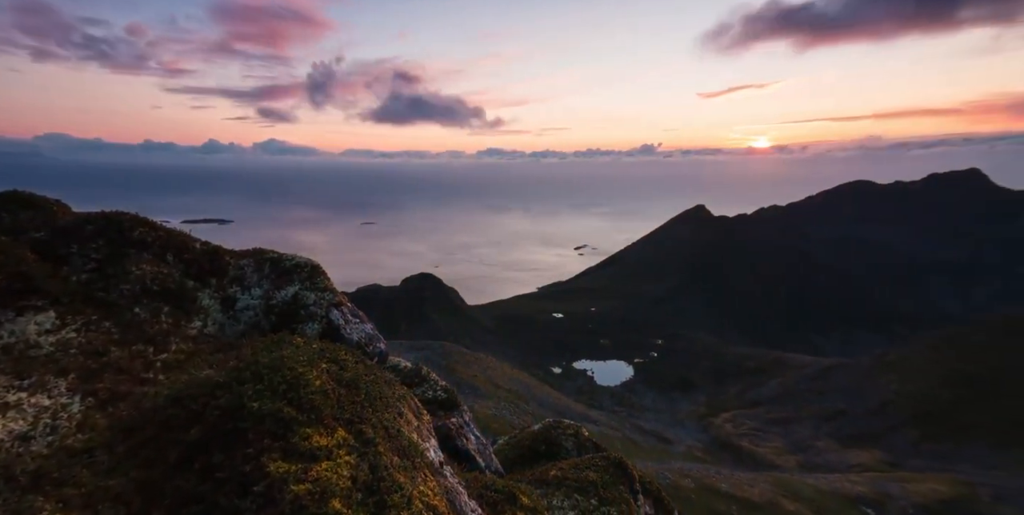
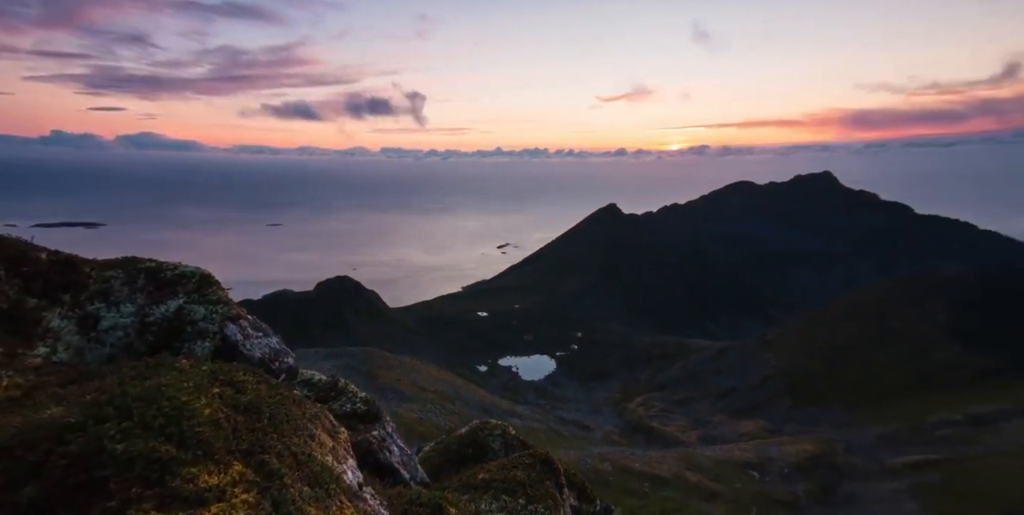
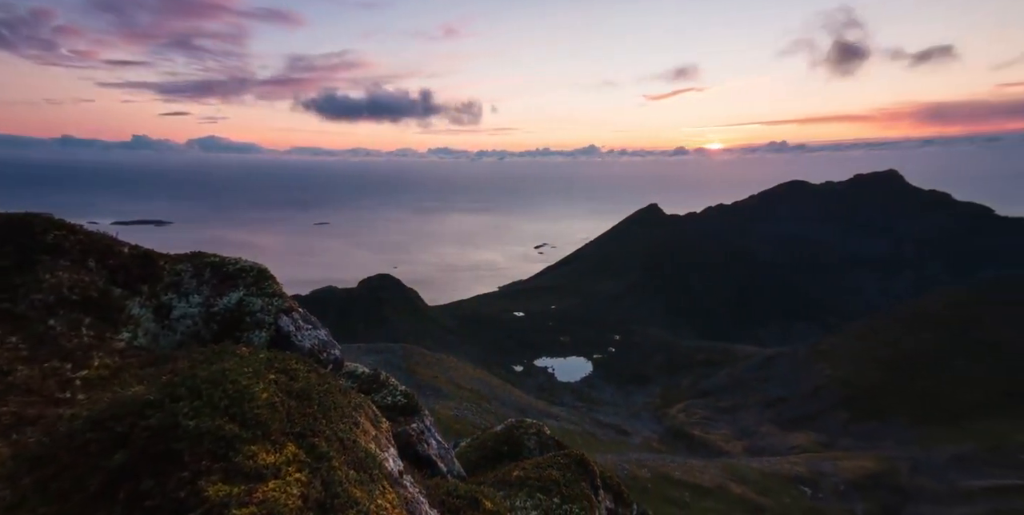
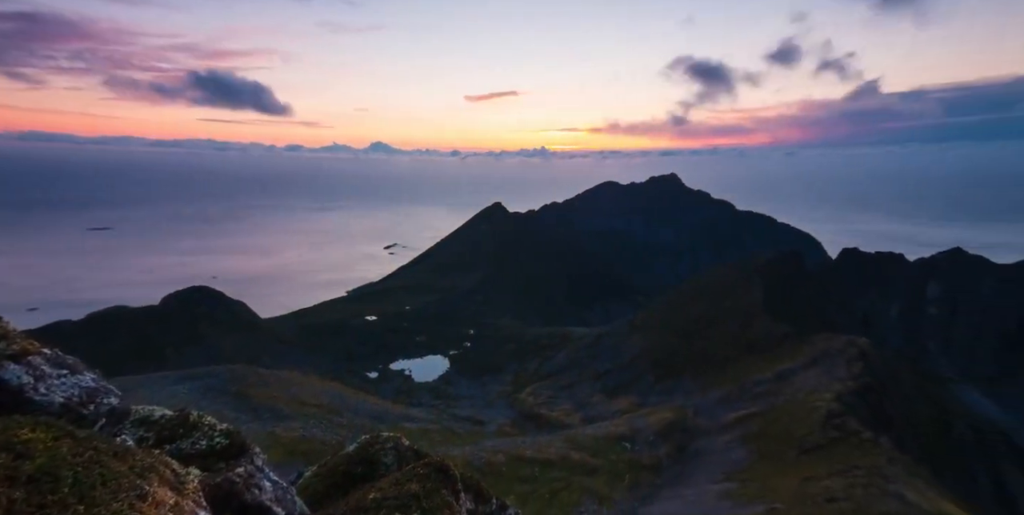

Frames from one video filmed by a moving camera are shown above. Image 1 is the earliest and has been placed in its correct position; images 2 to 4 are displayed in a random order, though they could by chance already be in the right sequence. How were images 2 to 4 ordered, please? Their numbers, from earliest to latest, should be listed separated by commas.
3, 2, 4
